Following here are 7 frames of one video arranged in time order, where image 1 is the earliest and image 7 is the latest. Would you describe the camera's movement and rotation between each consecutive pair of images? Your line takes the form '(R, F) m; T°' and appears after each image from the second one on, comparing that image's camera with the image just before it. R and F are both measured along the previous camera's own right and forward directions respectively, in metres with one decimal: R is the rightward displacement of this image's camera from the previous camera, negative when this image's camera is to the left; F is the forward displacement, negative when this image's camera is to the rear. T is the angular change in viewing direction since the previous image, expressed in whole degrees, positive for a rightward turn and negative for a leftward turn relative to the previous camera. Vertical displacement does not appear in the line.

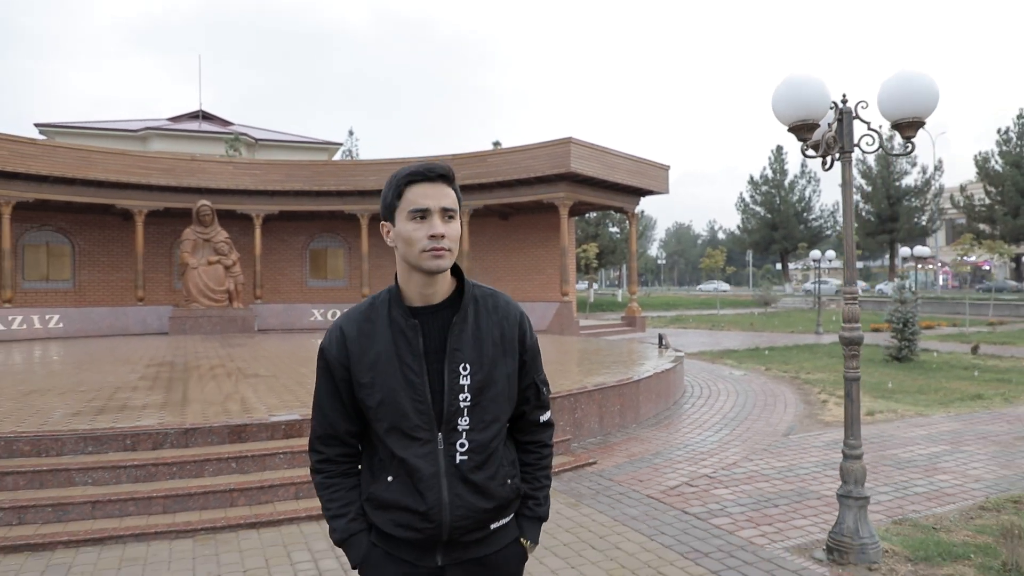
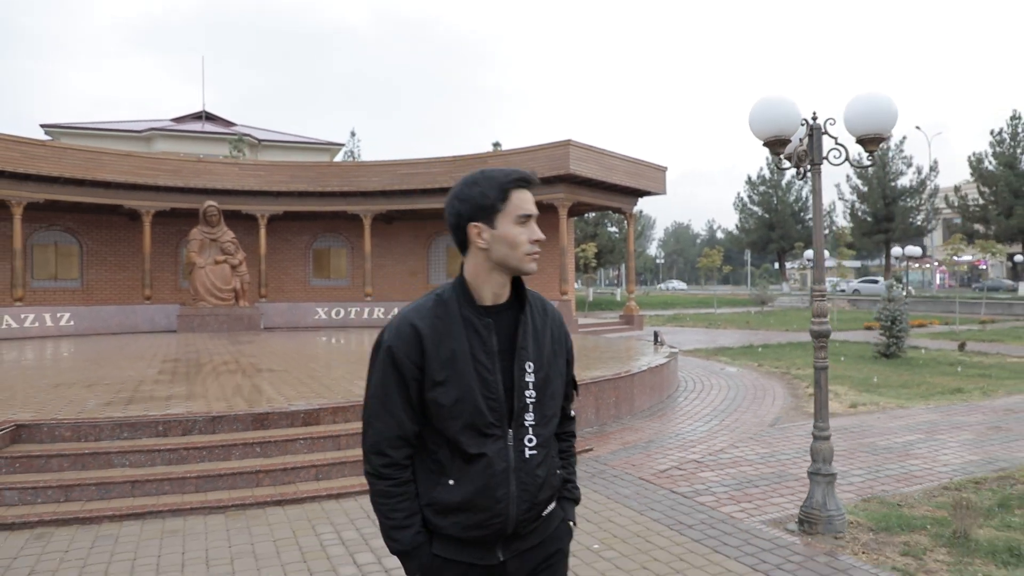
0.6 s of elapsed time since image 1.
(0.0, -0.5) m; 0°
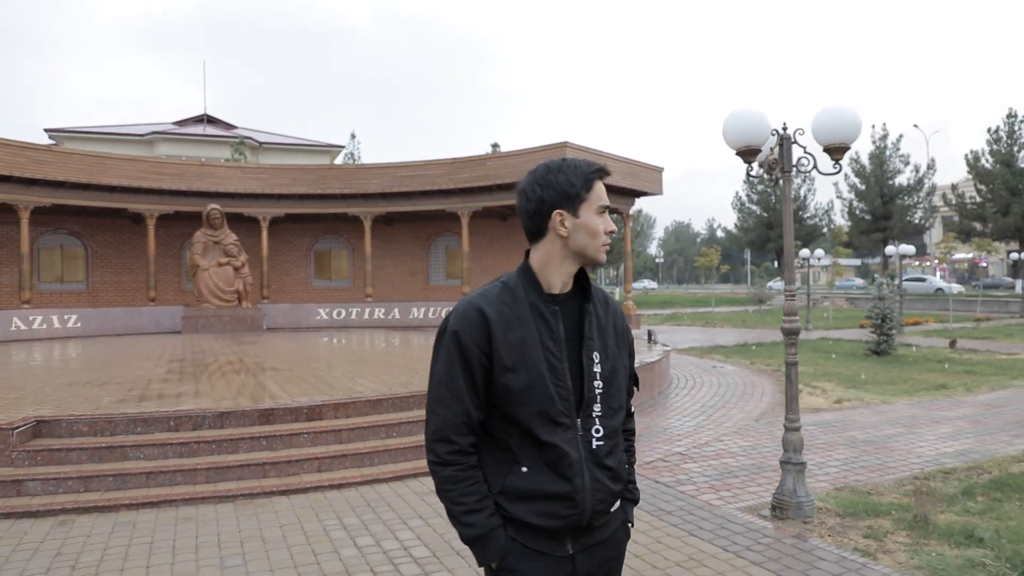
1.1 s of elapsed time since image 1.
(+0.1, -0.3) m; 0°
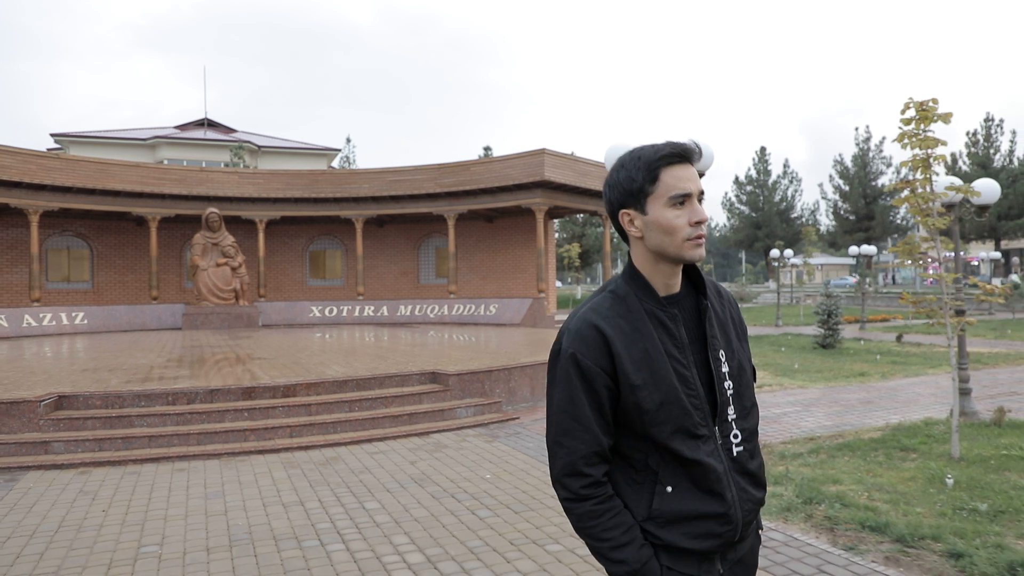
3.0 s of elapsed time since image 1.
(+0.7, -1.3) m; 0°
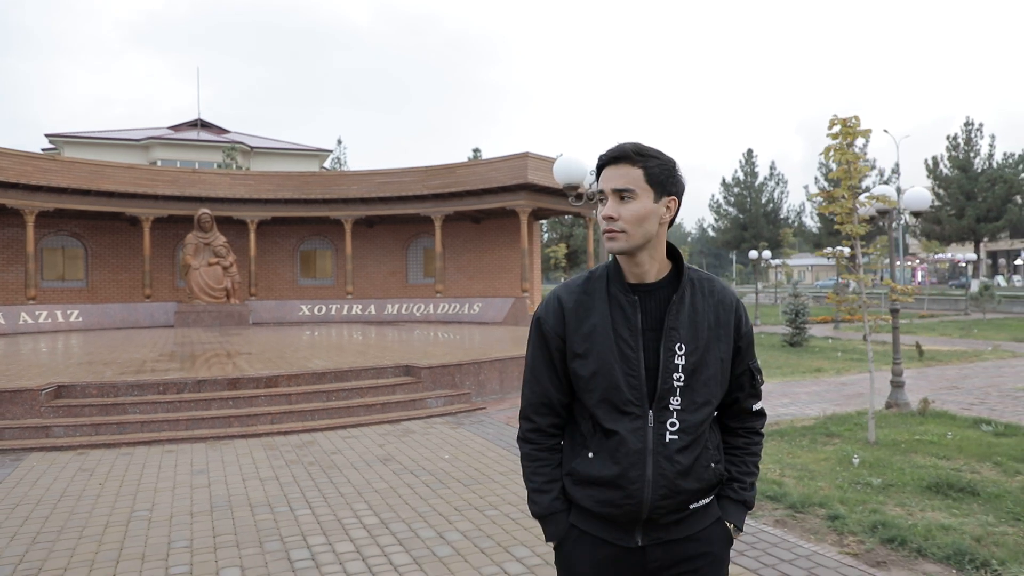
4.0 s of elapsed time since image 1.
(+0.4, -0.7) m; 0°
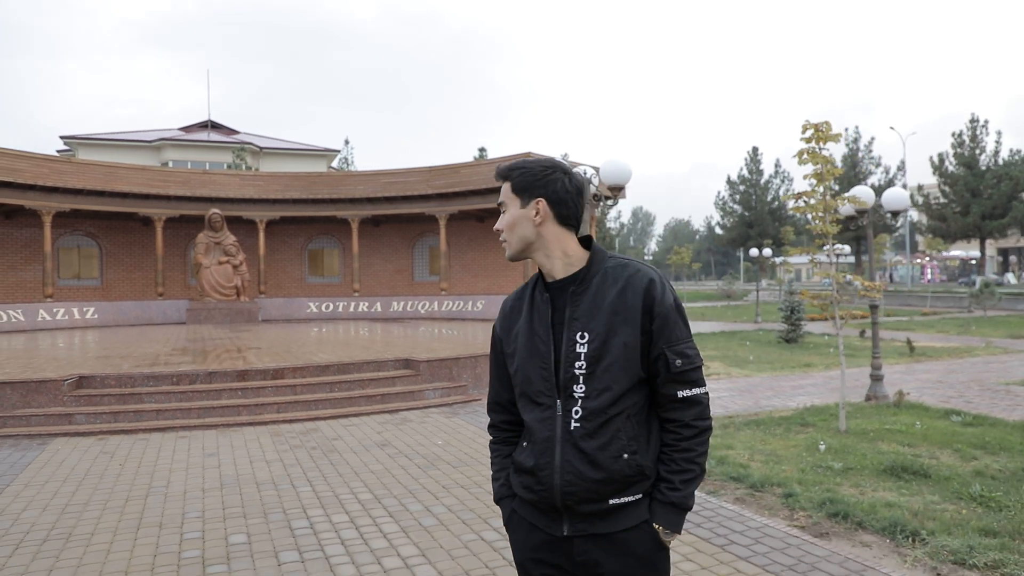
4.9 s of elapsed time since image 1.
(+0.2, -0.5) m; -1°
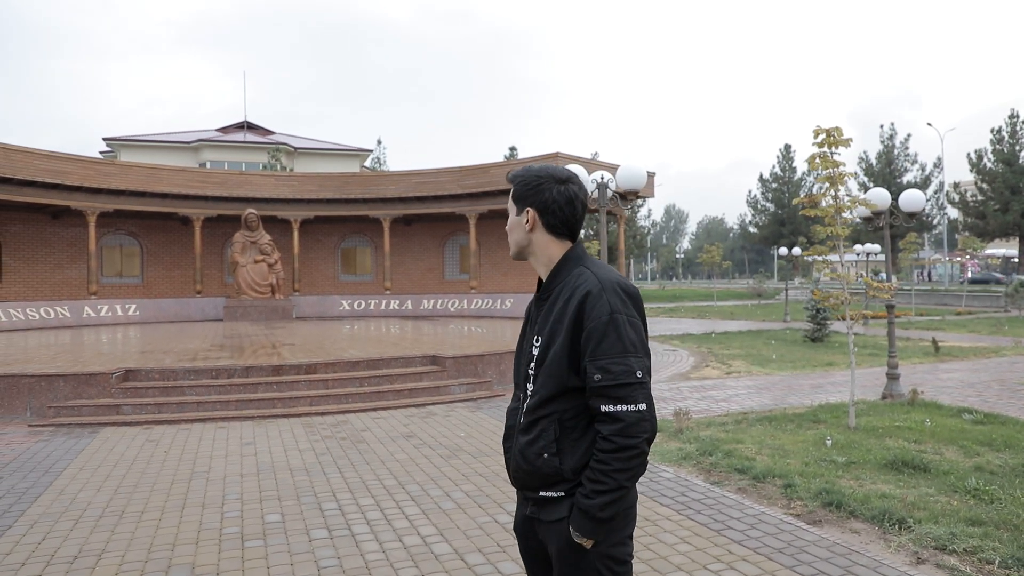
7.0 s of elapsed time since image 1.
(+0.1, -0.4) m; -3°
